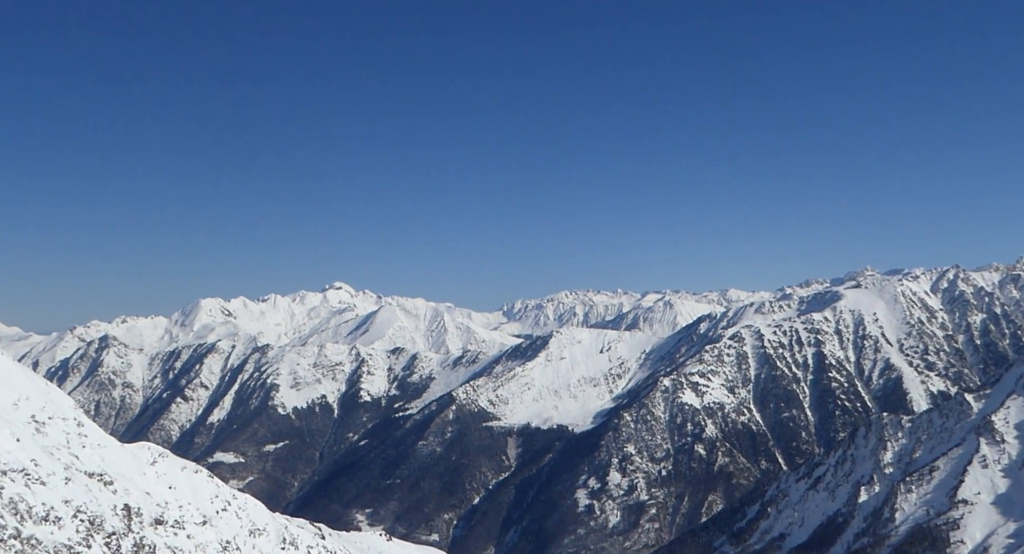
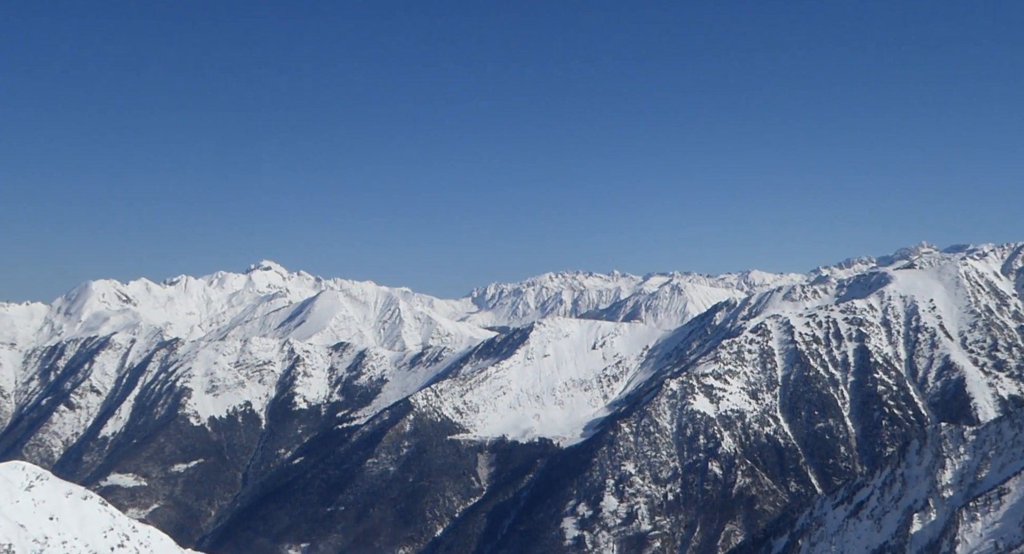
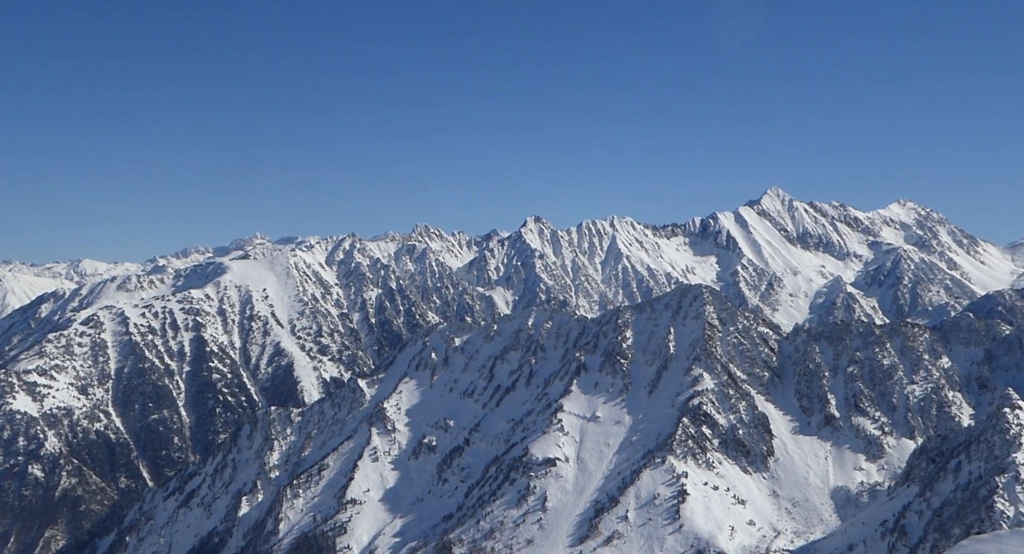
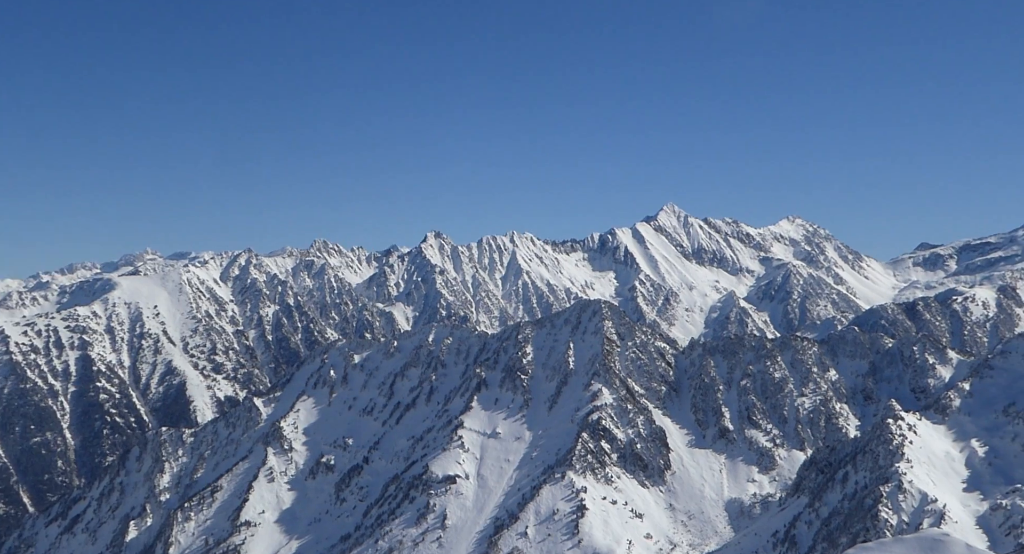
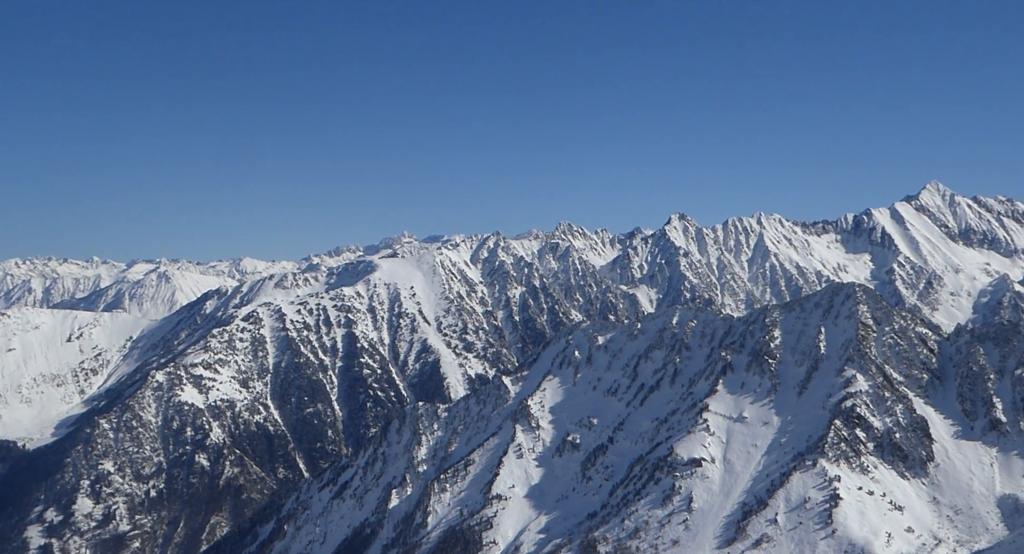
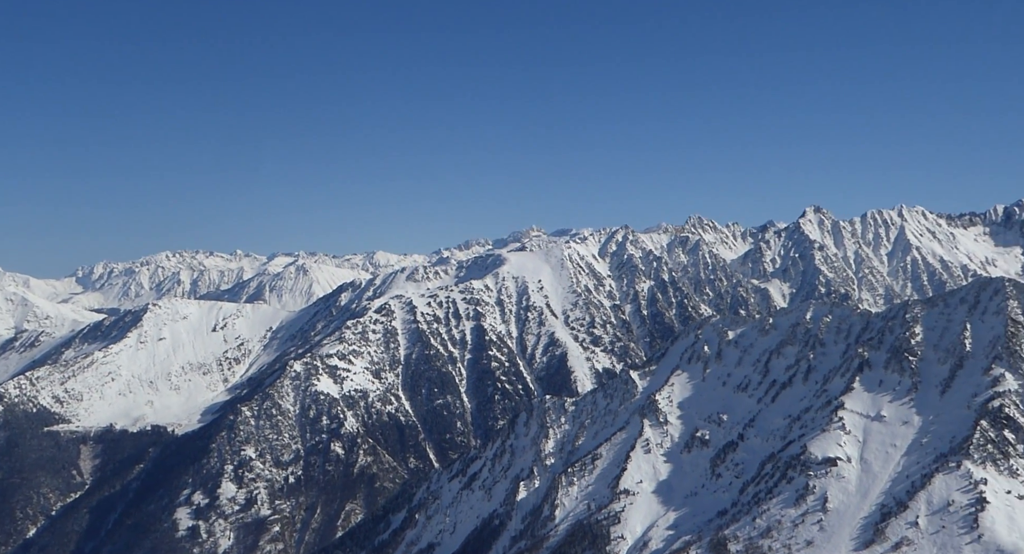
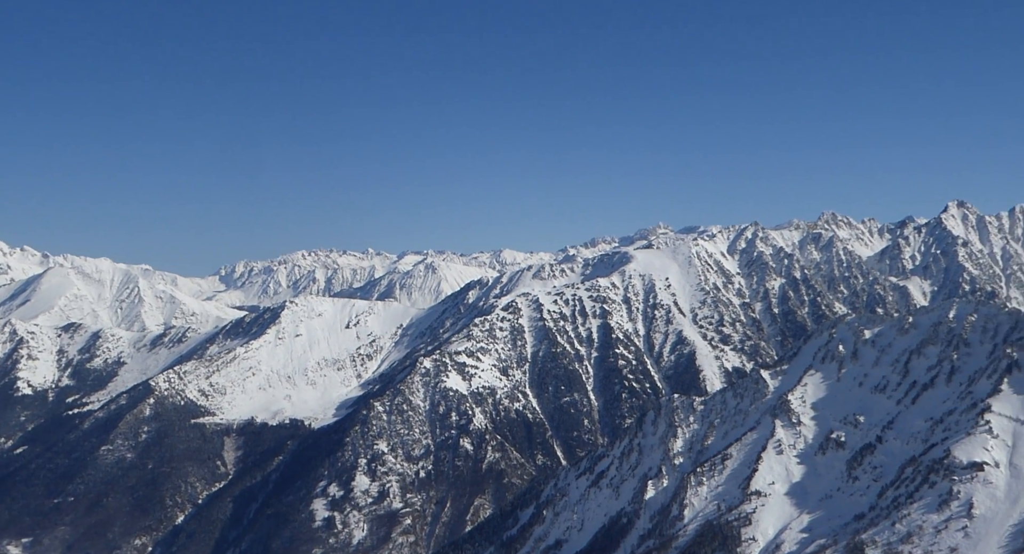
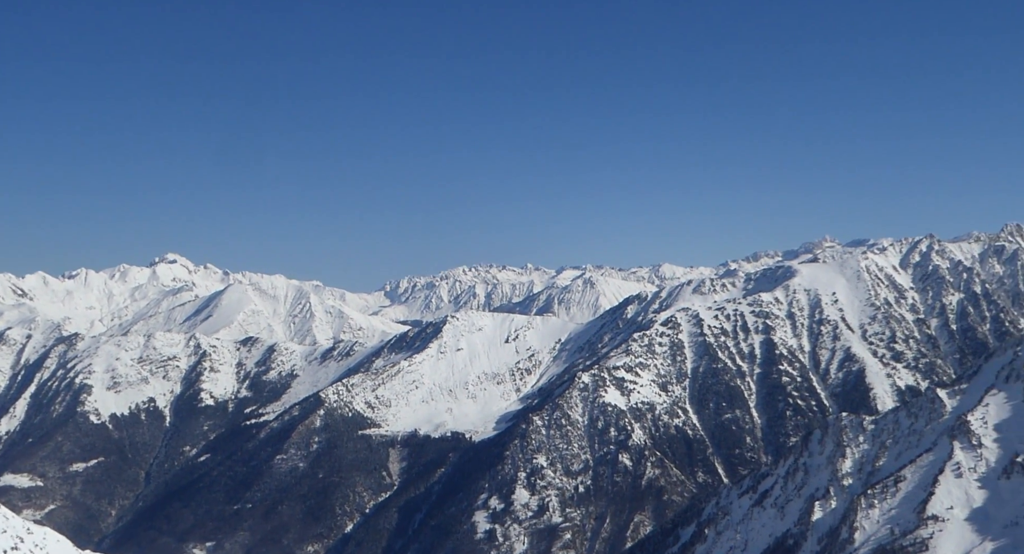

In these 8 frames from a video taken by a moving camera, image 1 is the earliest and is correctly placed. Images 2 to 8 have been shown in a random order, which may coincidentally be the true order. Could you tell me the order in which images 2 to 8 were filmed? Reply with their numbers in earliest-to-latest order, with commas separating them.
2, 8, 7, 6, 5, 3, 4
